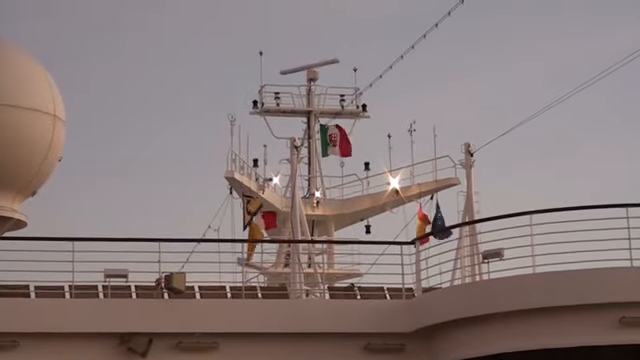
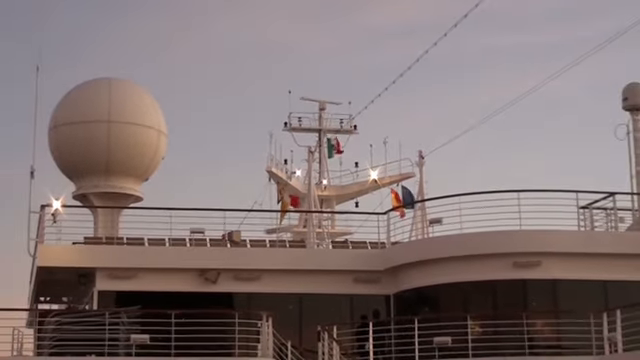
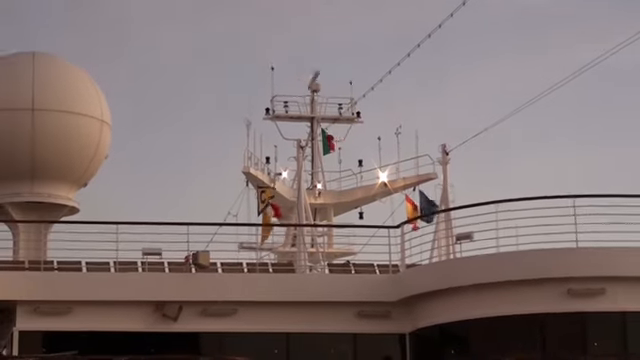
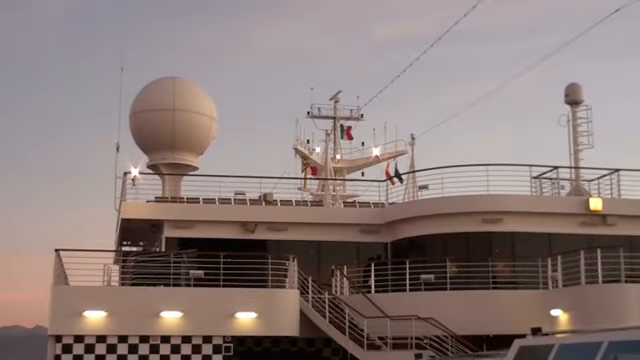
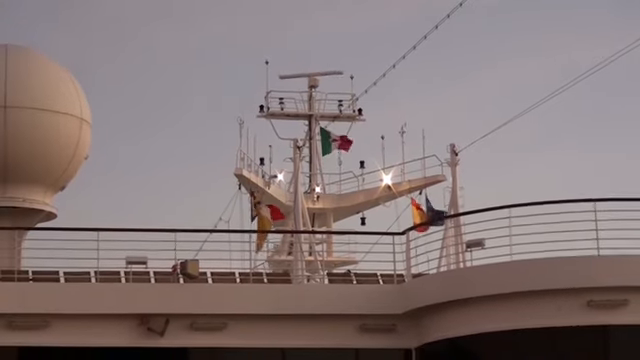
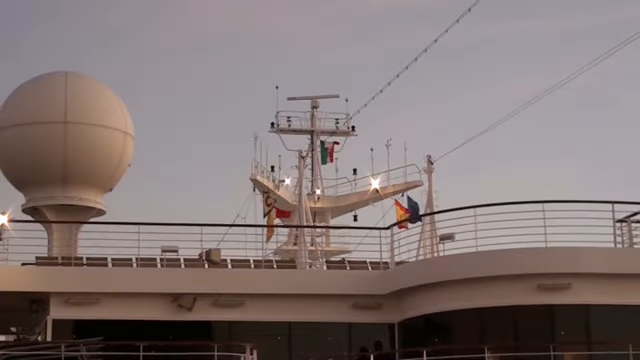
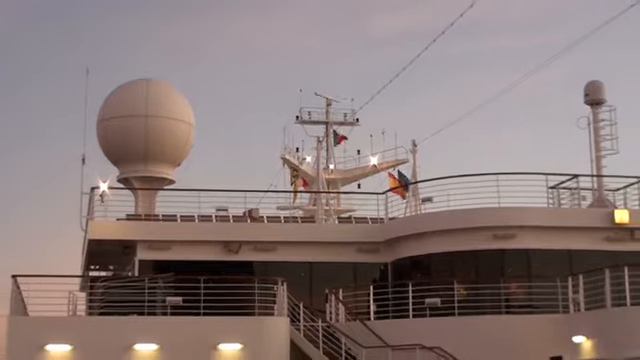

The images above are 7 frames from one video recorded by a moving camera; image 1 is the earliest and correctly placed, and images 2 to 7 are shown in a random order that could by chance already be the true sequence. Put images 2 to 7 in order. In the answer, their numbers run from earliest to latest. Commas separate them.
5, 3, 6, 2, 7, 4
